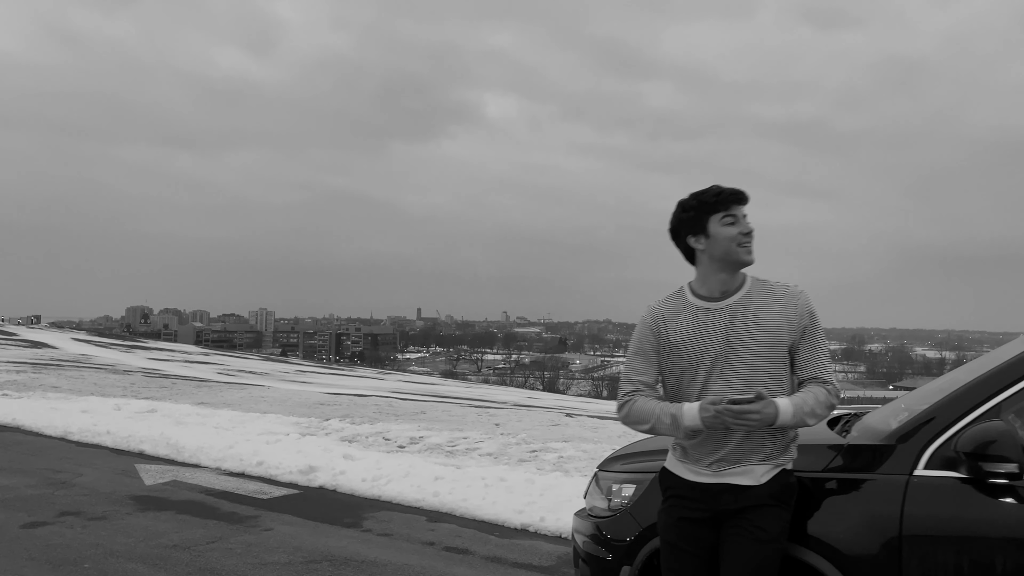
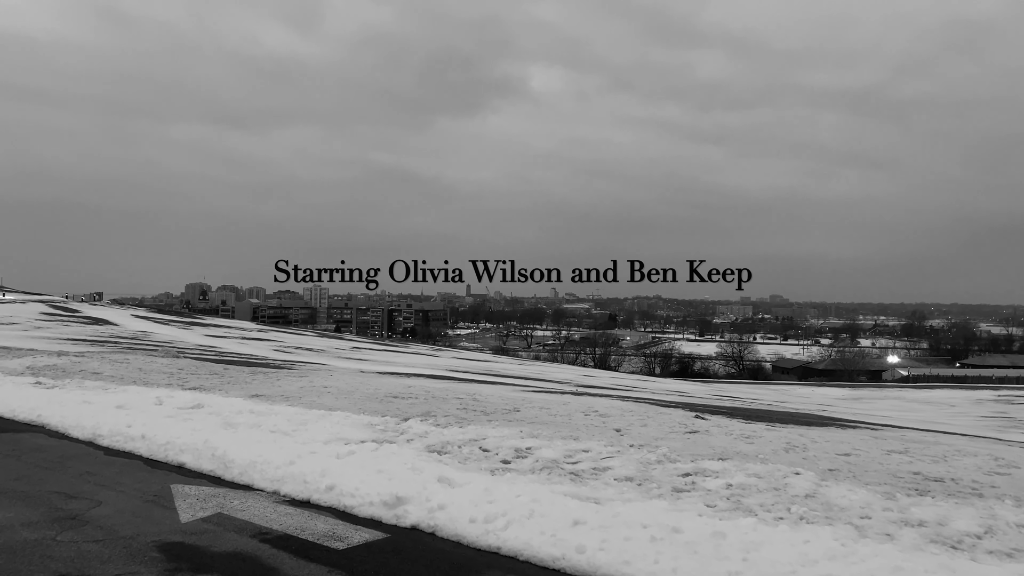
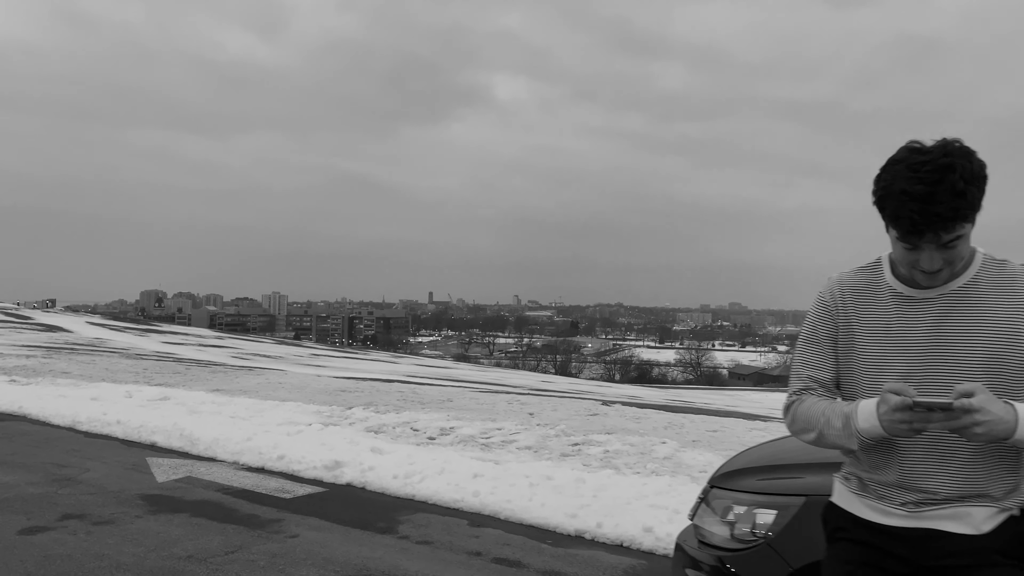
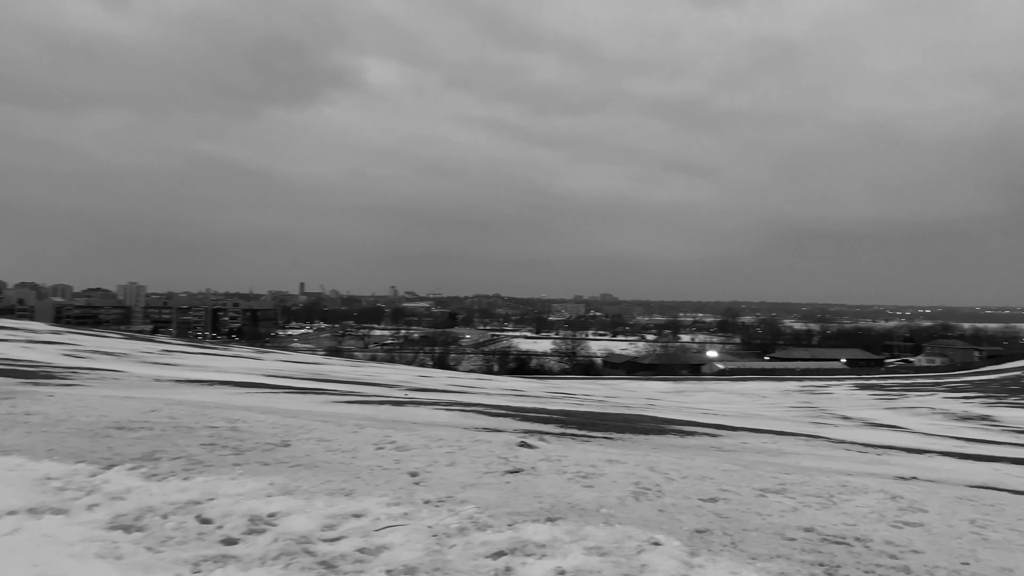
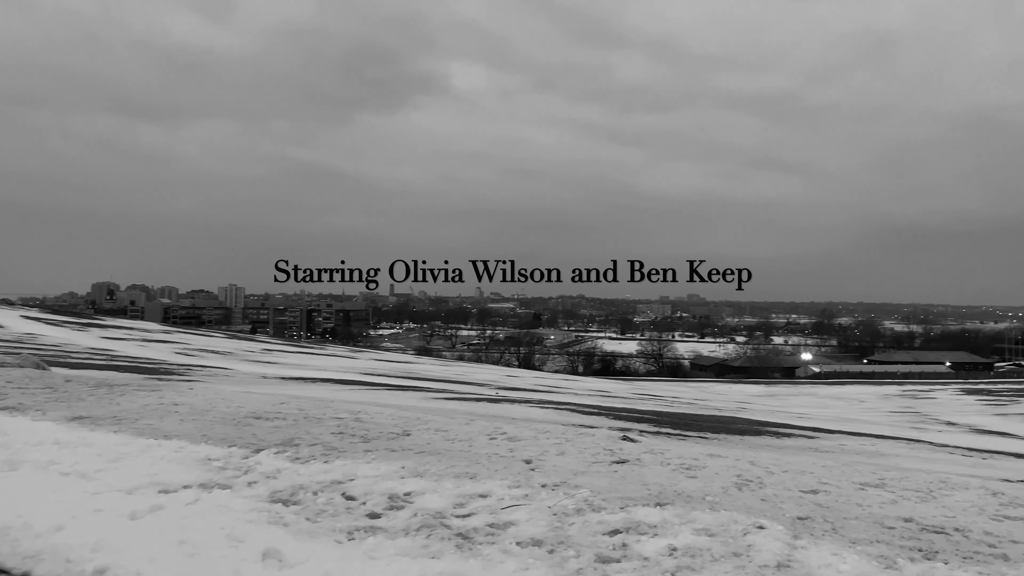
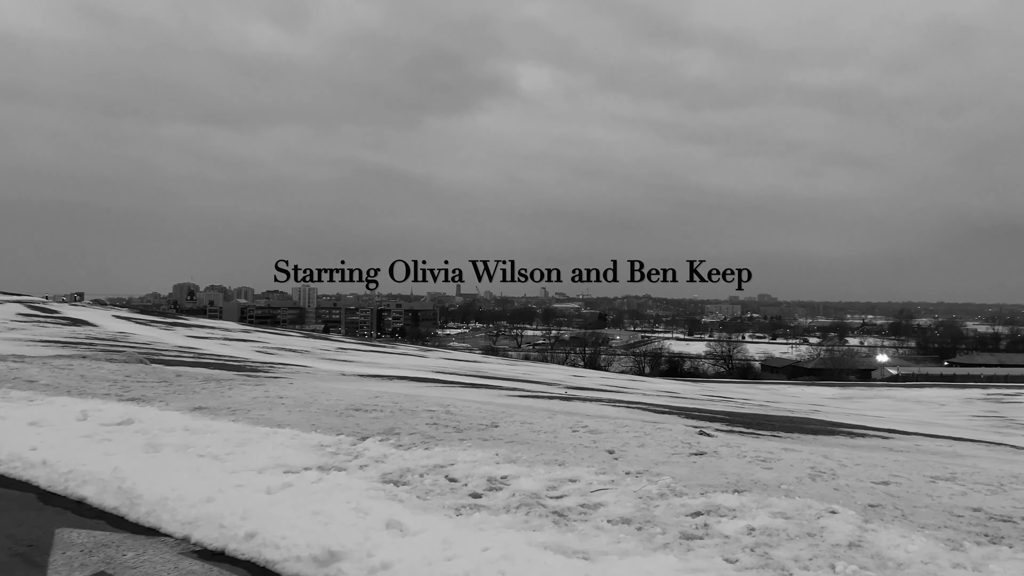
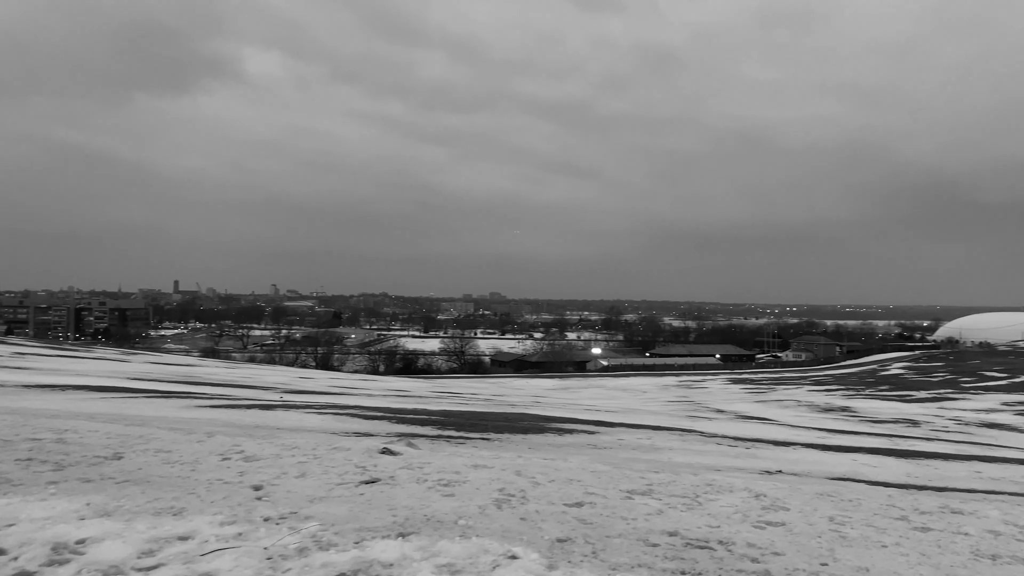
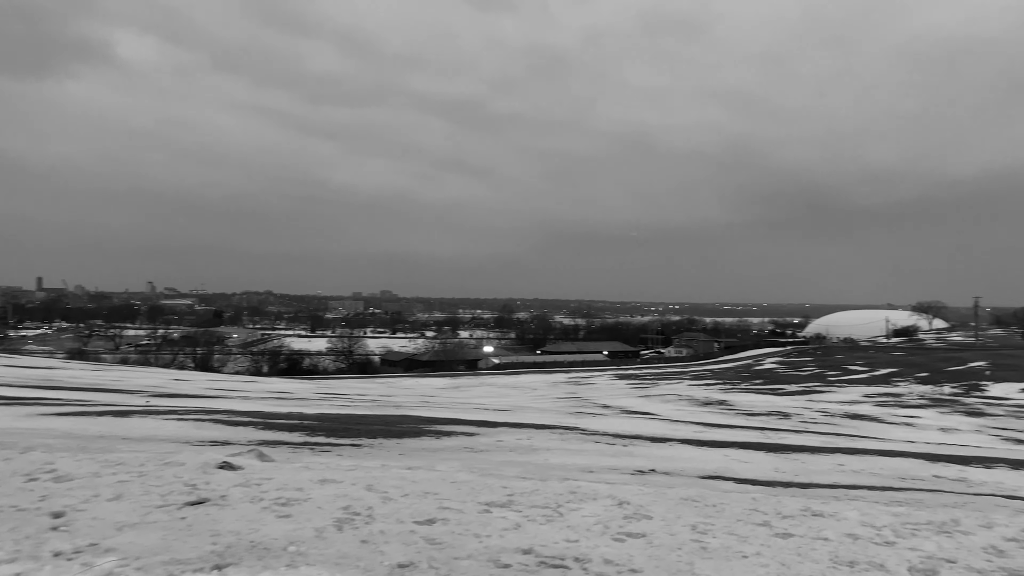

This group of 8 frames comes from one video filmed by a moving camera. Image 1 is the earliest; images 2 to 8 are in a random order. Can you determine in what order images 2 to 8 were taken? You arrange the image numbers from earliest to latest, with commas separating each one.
3, 2, 6, 5, 4, 7, 8
